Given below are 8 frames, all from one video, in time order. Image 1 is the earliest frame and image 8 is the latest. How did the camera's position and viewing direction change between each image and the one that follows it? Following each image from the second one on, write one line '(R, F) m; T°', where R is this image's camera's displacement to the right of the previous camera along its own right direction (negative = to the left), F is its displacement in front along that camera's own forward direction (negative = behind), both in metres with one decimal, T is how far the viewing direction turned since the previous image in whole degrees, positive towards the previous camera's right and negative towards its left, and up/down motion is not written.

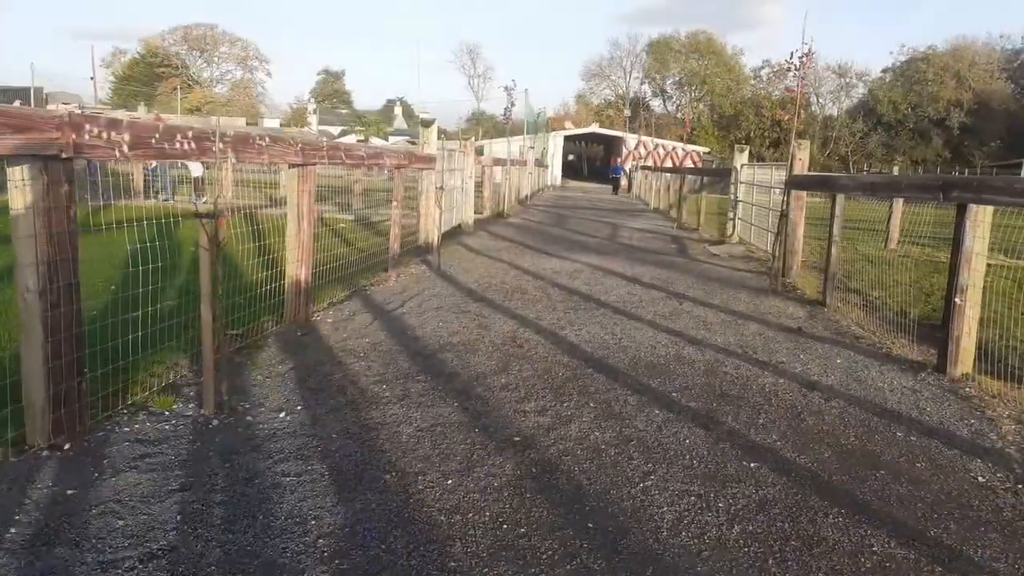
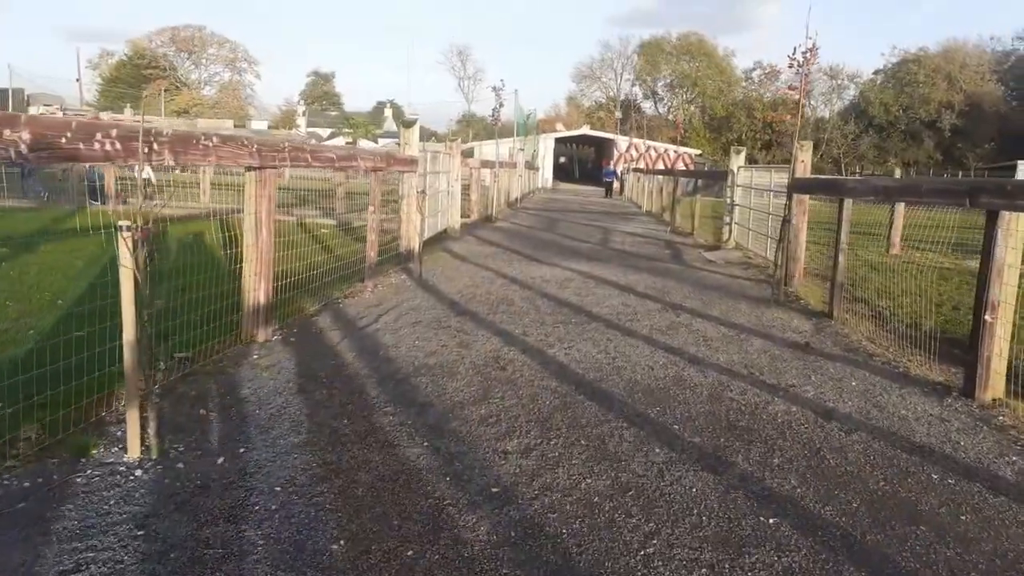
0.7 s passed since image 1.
(+0.1, +0.6) m; +1°
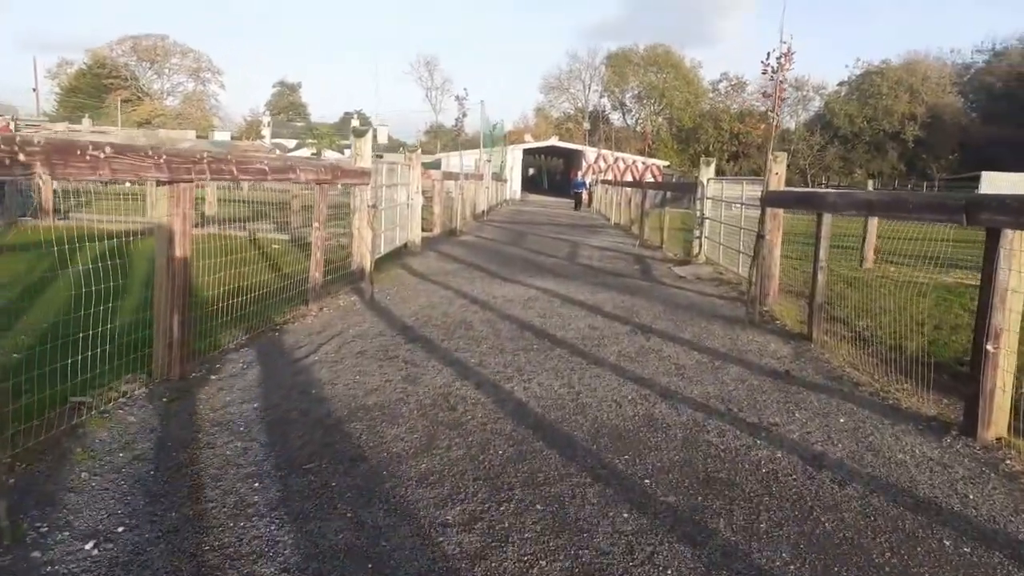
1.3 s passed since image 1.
(+0.1, +0.6) m; +2°
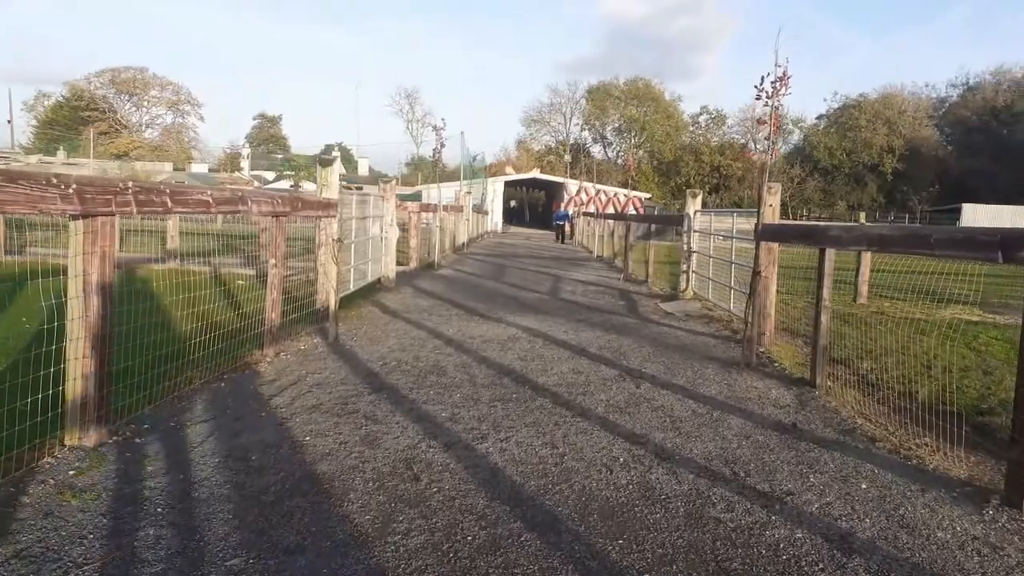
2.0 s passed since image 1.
(0.0, +0.6) m; +1°
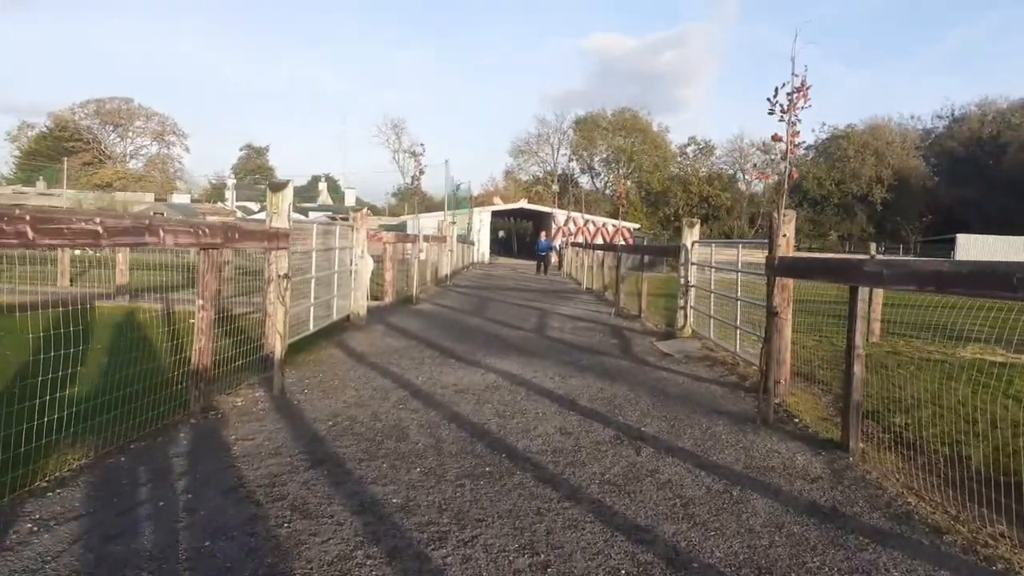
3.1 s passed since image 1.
(+0.1, +1.1) m; +1°
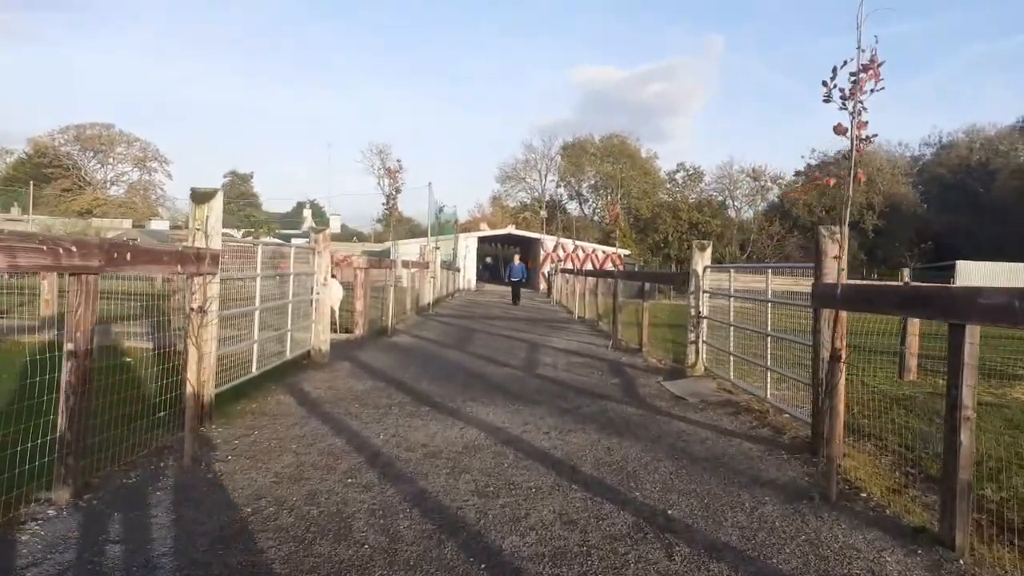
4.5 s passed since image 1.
(0.0, +1.5) m; +1°
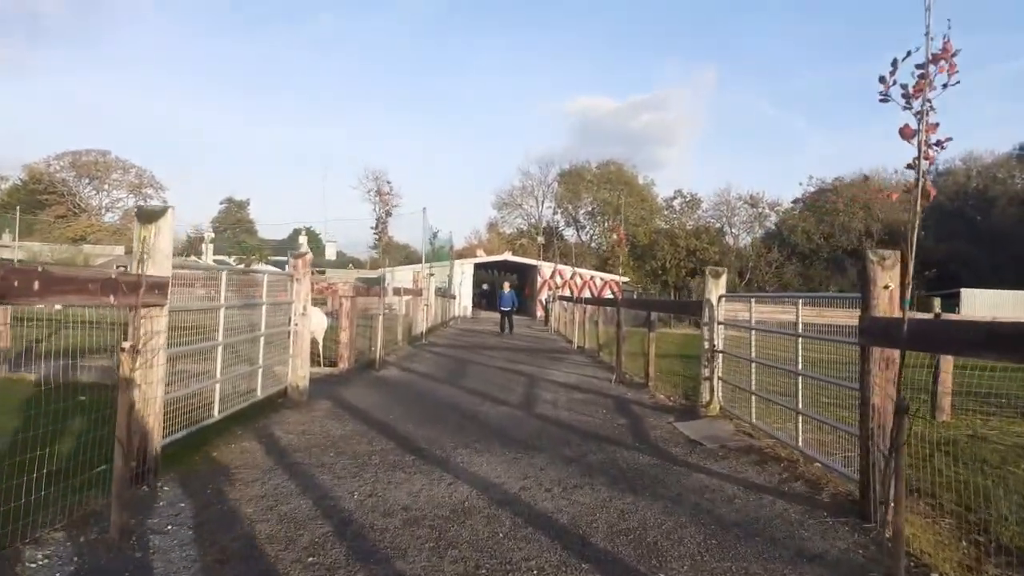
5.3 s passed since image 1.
(0.0, +0.9) m; 0°
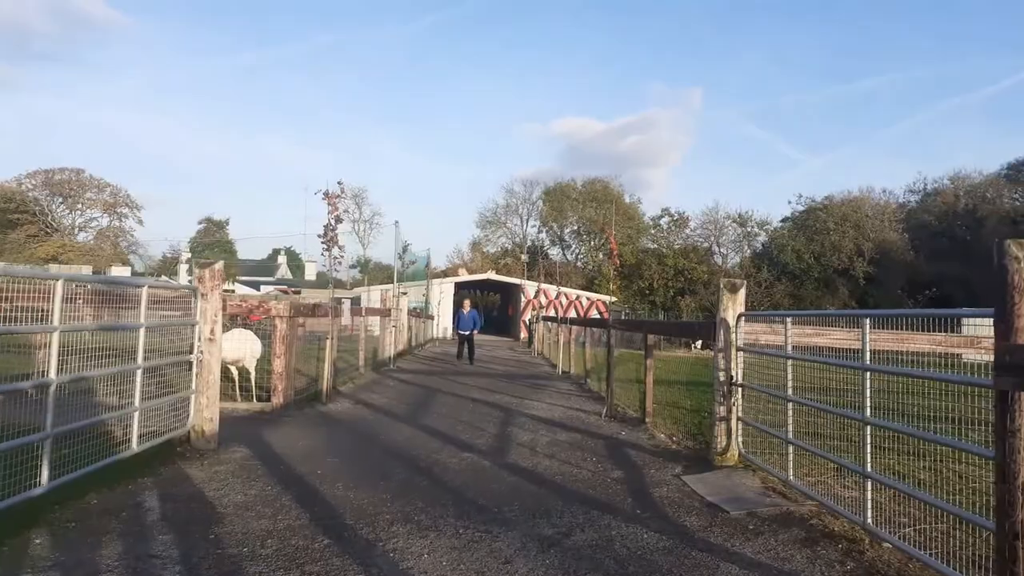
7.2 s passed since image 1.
(+0.2, +1.9) m; +1°
